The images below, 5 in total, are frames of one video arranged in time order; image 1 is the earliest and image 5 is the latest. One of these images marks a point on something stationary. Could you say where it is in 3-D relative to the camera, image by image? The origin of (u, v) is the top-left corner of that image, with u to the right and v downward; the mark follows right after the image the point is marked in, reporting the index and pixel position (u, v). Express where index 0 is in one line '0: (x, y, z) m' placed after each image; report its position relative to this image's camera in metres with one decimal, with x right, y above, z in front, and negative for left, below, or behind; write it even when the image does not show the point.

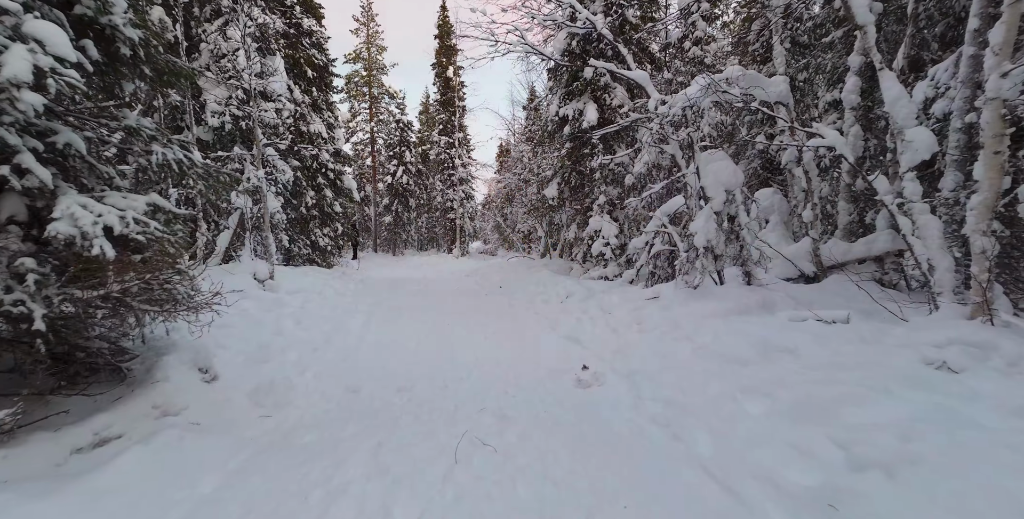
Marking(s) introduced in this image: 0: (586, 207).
0: (+2.2, +1.5, +13.2) m
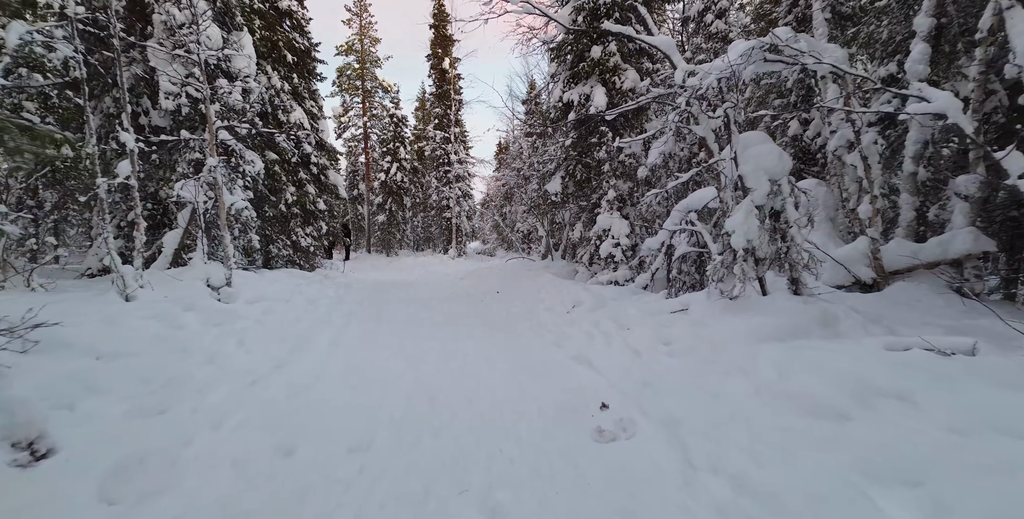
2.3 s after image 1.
0: (+2.2, +1.5, +12.0) m
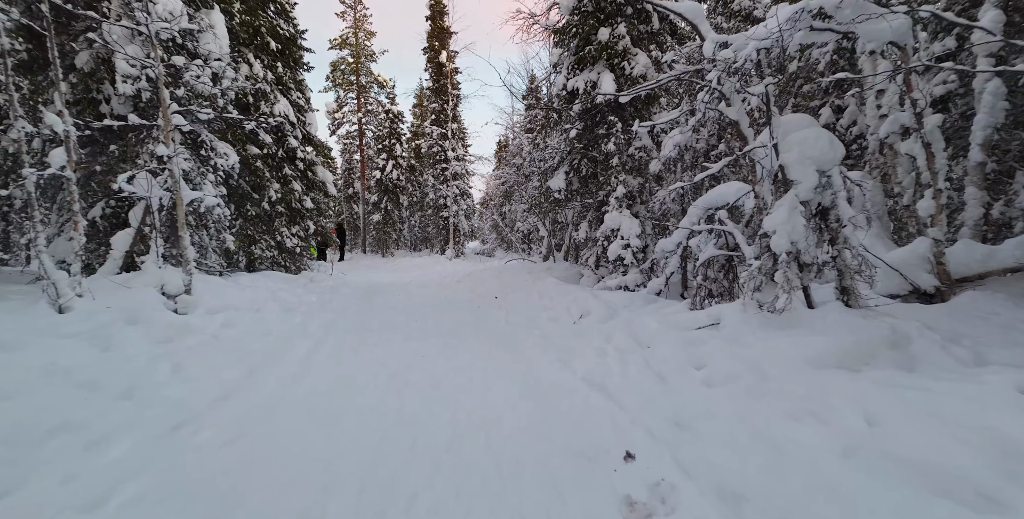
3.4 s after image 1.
0: (+2.1, +1.4, +11.1) m
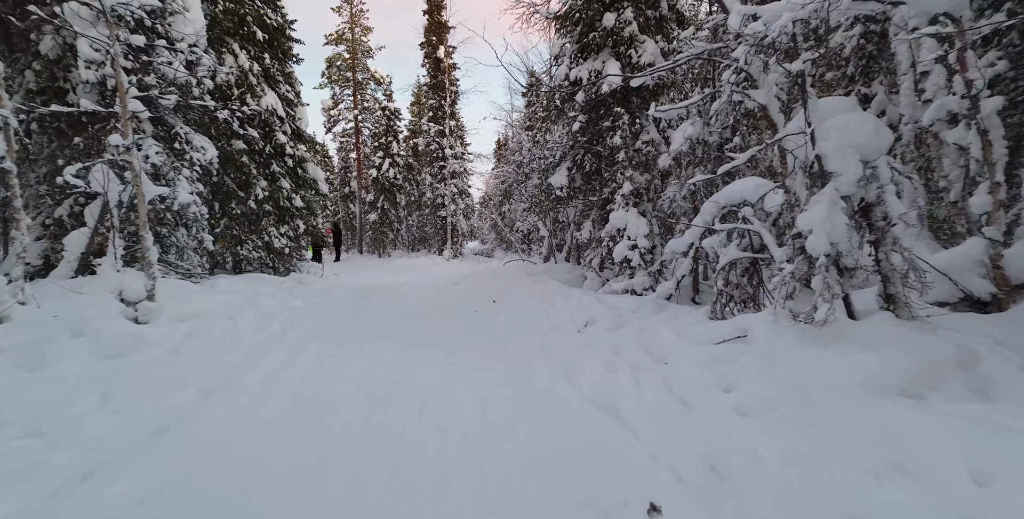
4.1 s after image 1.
0: (+2.1, +1.4, +10.4) m
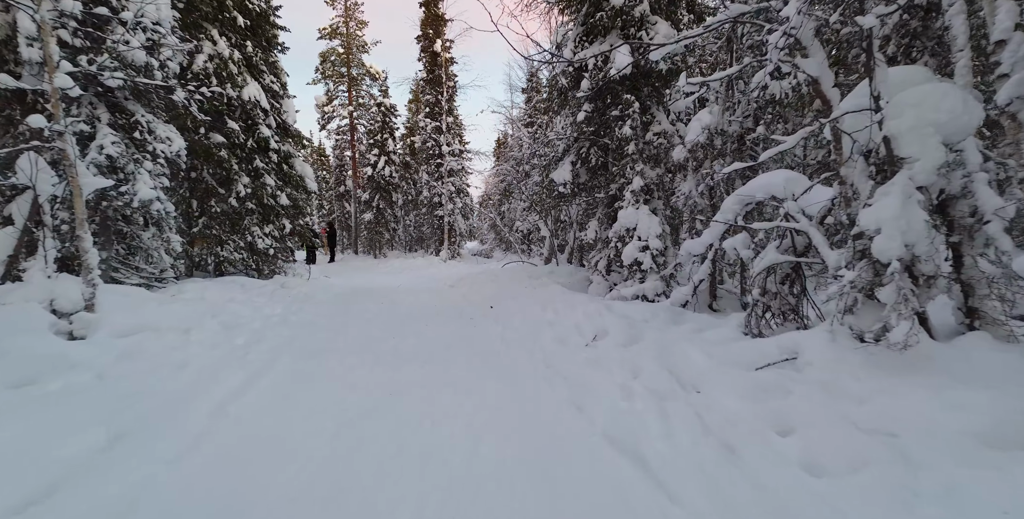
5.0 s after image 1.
0: (+2.1, +1.3, +9.6) m
